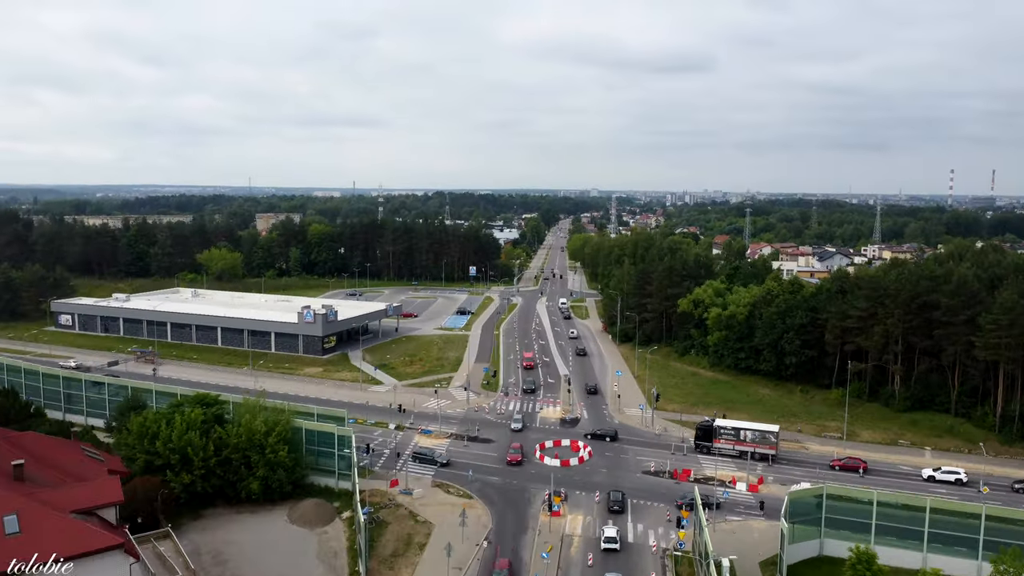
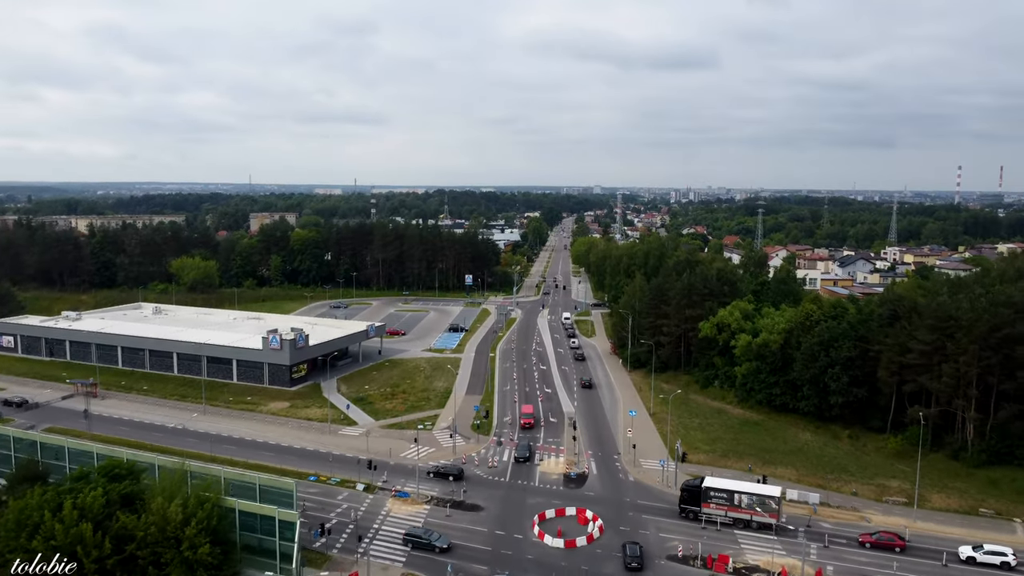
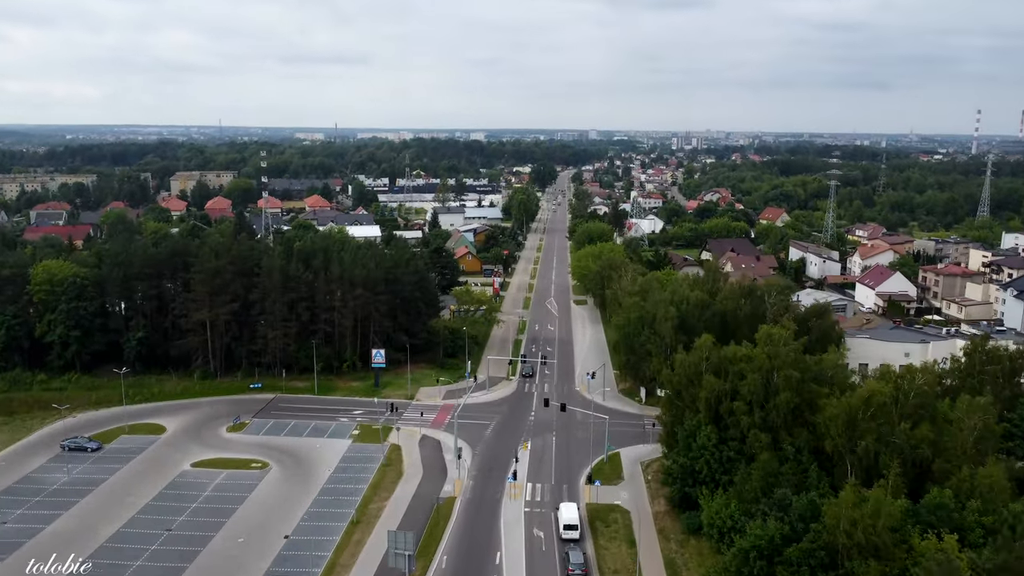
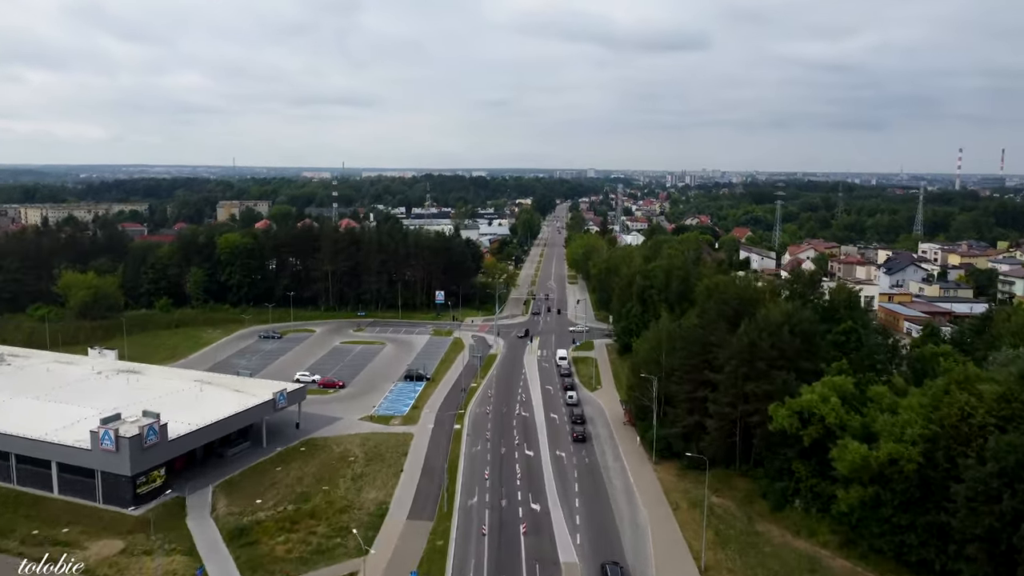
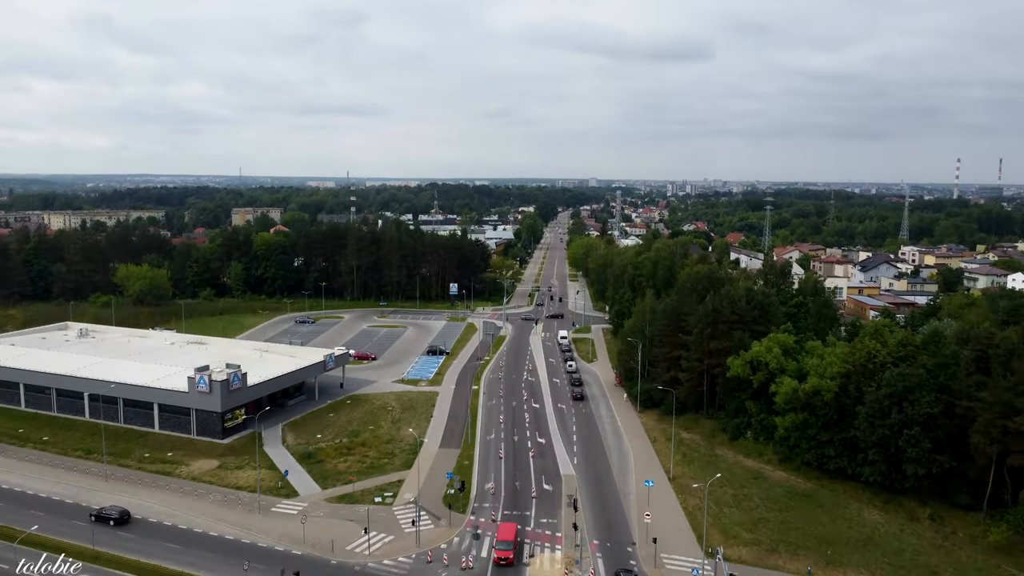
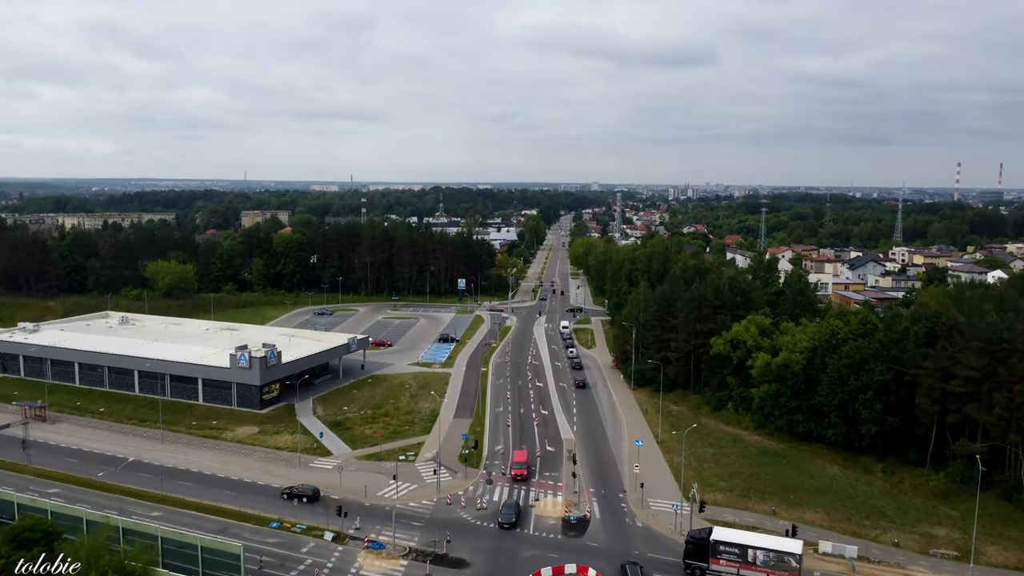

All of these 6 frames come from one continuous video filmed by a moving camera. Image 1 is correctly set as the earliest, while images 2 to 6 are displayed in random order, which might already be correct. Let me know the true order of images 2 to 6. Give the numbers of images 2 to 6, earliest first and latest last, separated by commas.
2, 6, 5, 4, 3
